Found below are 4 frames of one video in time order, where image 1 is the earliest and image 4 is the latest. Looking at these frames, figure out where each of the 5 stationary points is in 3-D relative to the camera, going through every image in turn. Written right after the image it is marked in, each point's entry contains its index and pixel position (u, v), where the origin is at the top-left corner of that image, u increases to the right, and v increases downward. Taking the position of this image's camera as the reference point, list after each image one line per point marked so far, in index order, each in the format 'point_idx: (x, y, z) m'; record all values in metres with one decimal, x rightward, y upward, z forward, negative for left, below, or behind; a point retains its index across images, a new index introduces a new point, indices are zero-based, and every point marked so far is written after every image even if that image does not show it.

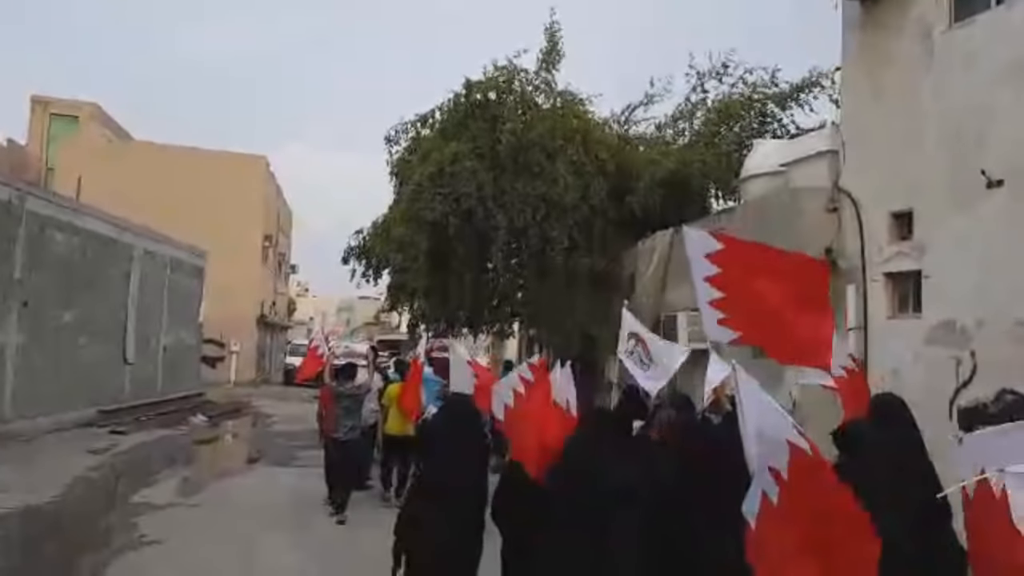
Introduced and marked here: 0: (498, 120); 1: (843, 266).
0: (-0.2, +2.2, +14.6) m
1: (+2.8, +0.2, +9.3) m
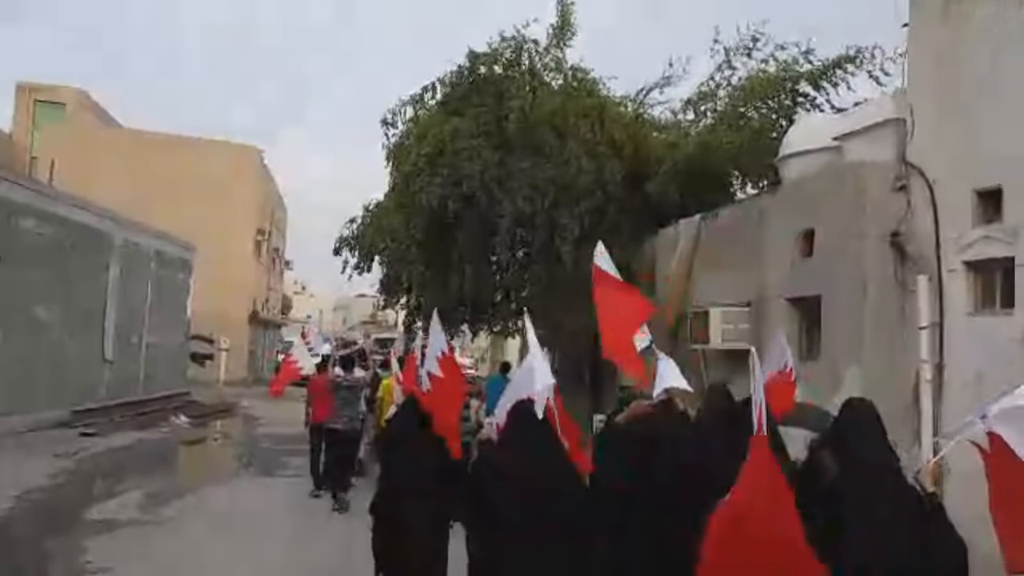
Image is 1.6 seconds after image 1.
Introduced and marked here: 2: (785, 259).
0: (-0.1, +2.3, +13.3) m
1: (+2.8, +0.2, +7.9) m
2: (+2.3, +0.2, +9.4) m
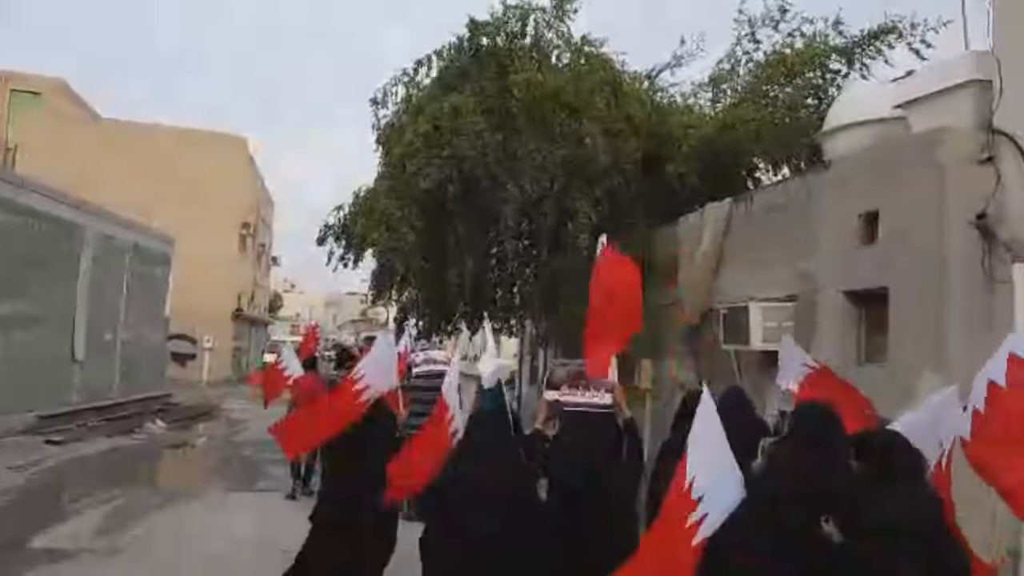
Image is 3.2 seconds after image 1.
0: (0.0, +2.4, +12.0) m
1: (+2.9, +0.3, +6.7) m
2: (+2.4, +0.3, +8.2) m
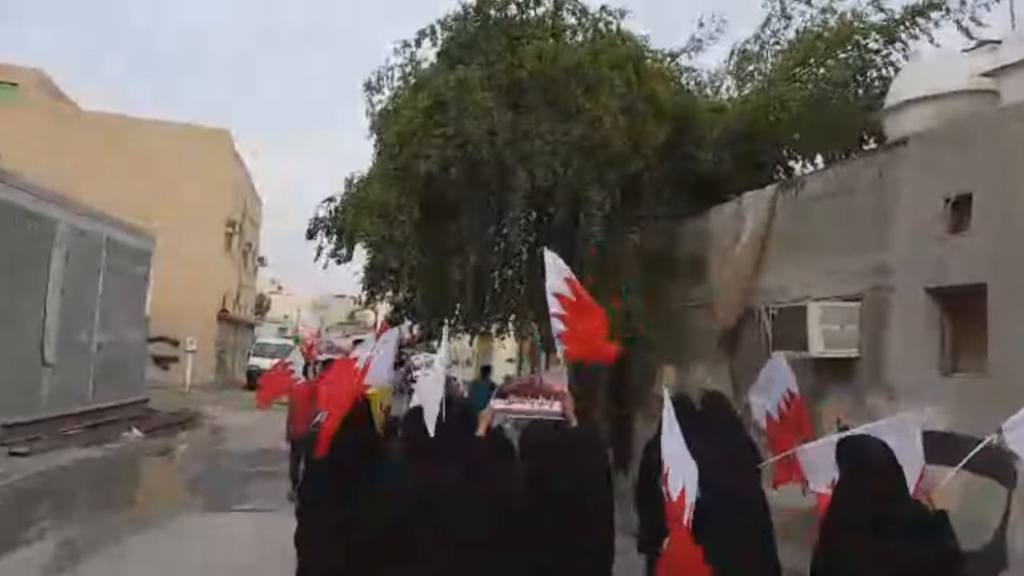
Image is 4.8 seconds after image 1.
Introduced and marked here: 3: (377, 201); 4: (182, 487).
0: (+0.1, +2.4, +10.8) m
1: (+3.1, +0.3, +5.6) m
2: (+2.5, +0.3, +7.1) m
3: (-1.5, +1.0, +12.4) m
4: (-4.3, -2.6, +14.4) m
